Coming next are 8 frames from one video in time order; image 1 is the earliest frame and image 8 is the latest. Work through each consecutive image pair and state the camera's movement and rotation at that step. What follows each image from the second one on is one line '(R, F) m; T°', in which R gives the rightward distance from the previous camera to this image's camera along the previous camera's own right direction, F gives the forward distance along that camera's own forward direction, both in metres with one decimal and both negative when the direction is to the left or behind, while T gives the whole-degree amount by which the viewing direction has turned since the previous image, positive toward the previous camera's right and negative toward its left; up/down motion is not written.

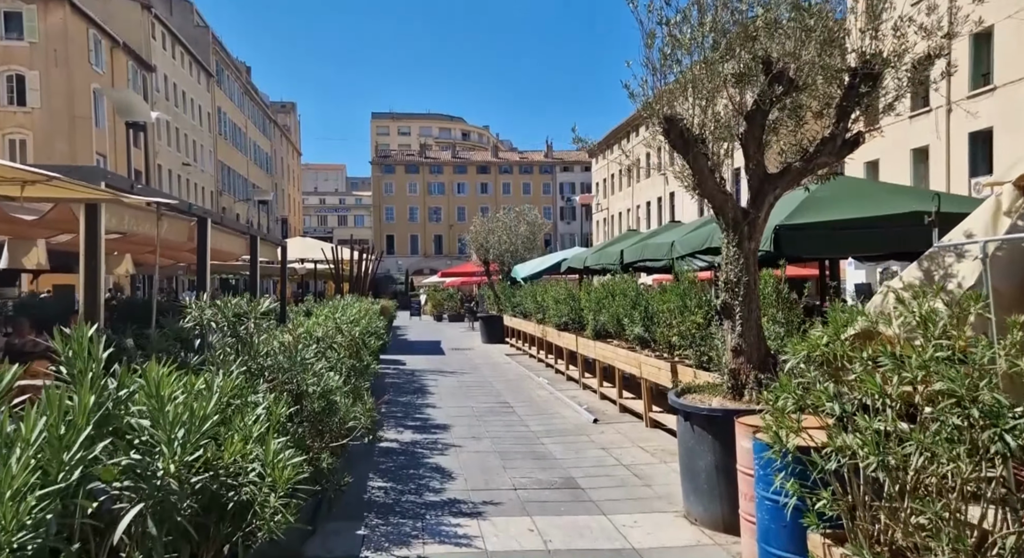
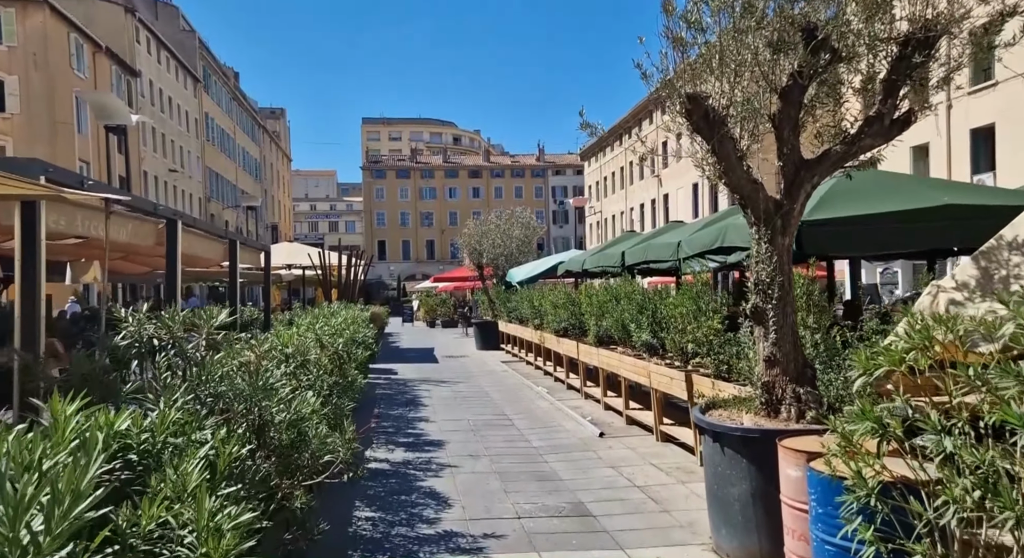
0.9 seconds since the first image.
(-0.1, +0.6) m; +1°
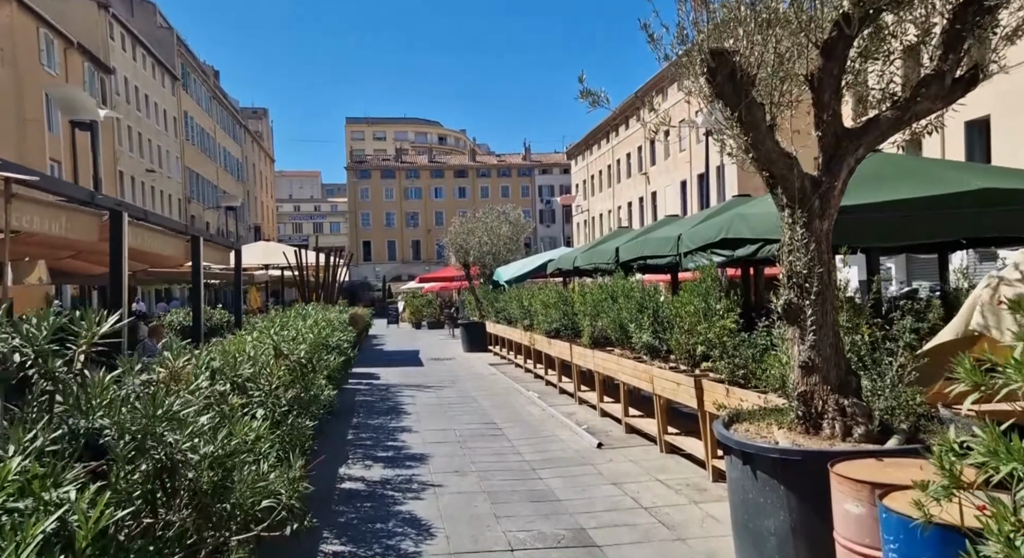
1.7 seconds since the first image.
(0.0, +0.7) m; +1°
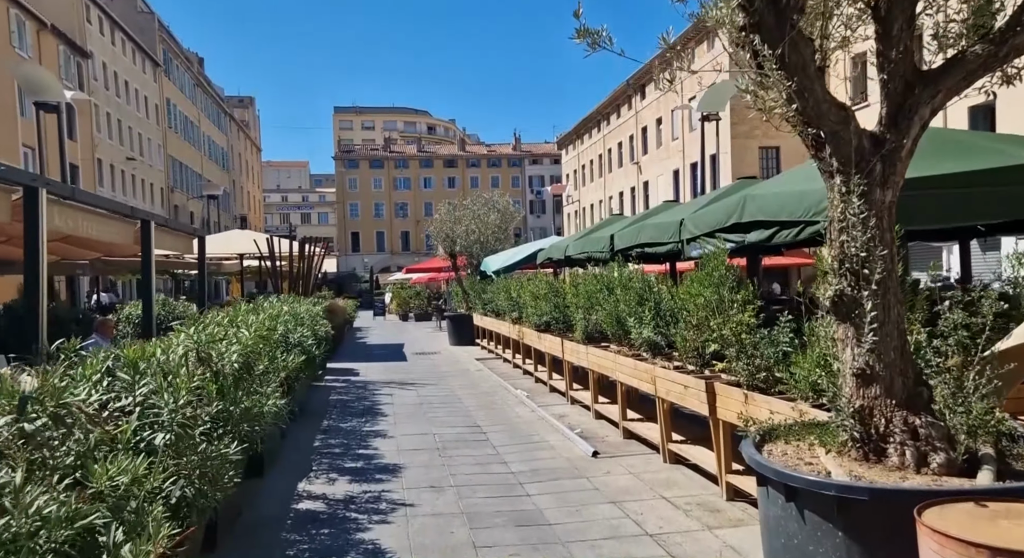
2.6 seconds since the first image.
(0.0, +0.8) m; +1°
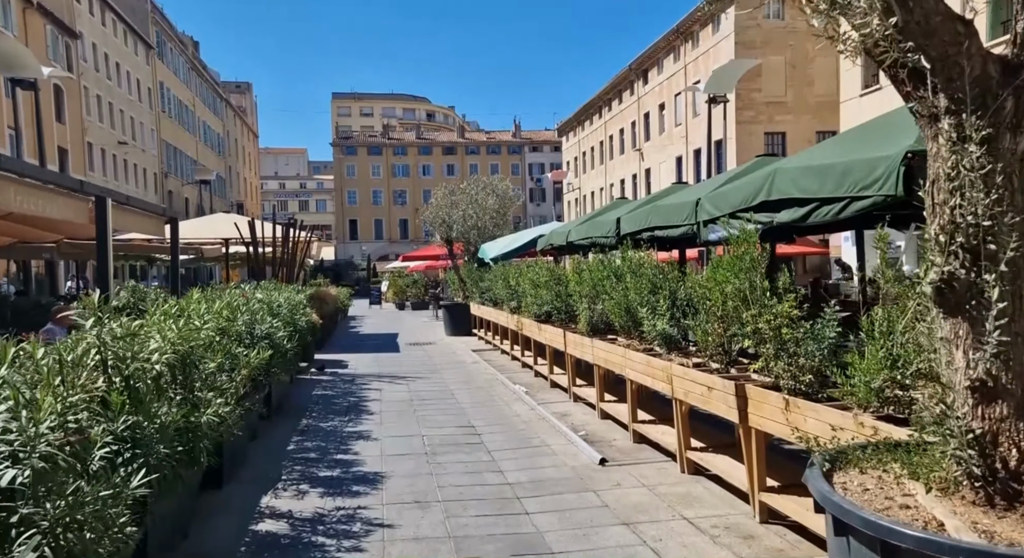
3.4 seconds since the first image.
(0.0, +0.8) m; 0°
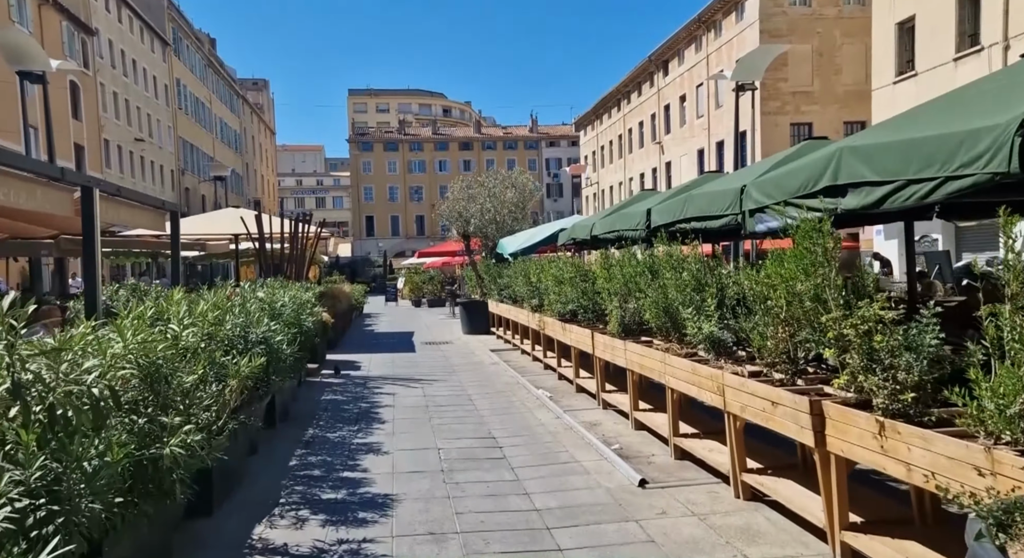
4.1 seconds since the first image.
(-0.1, +0.7) m; -1°
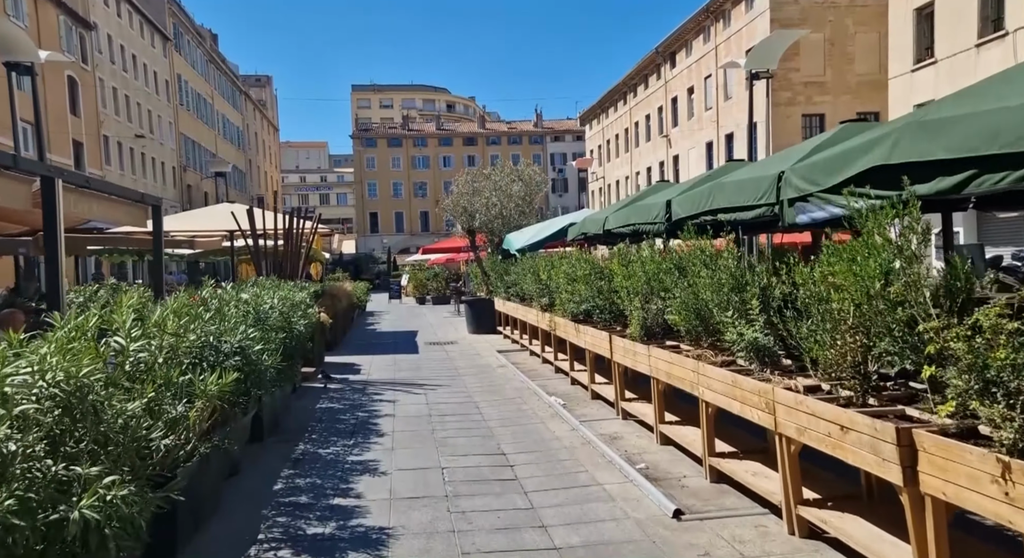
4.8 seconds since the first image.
(0.0, +0.7) m; 0°
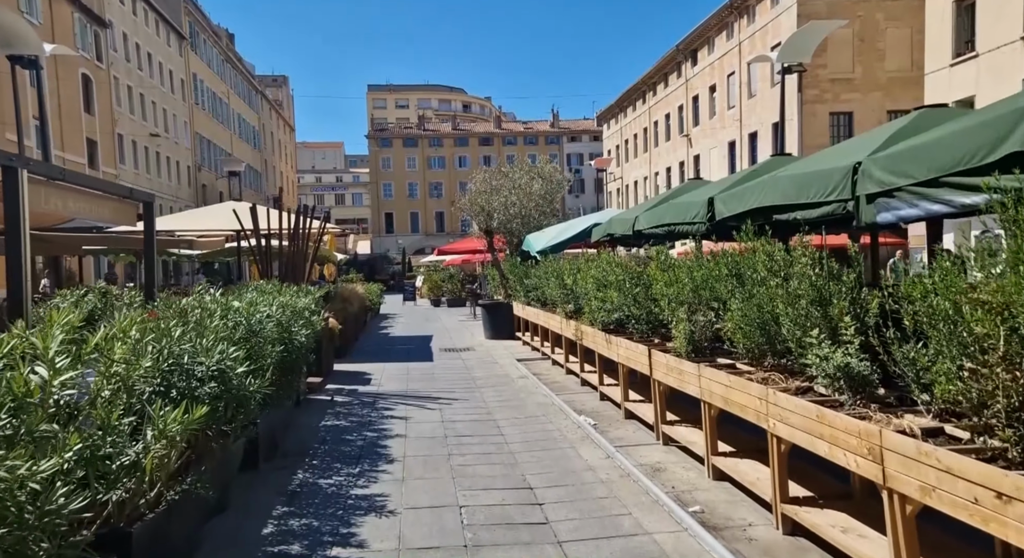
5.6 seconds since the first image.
(-0.1, +0.8) m; -1°
